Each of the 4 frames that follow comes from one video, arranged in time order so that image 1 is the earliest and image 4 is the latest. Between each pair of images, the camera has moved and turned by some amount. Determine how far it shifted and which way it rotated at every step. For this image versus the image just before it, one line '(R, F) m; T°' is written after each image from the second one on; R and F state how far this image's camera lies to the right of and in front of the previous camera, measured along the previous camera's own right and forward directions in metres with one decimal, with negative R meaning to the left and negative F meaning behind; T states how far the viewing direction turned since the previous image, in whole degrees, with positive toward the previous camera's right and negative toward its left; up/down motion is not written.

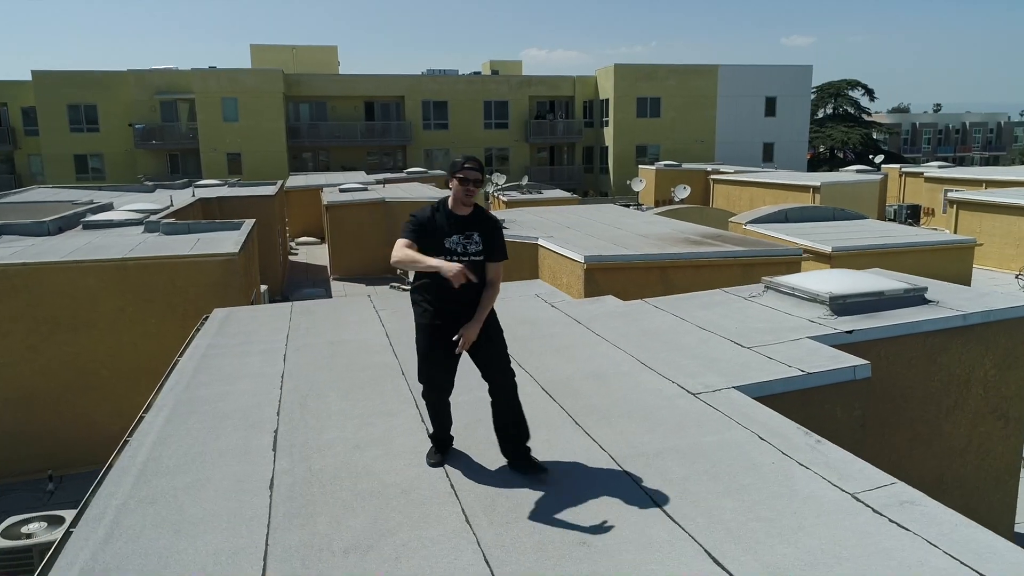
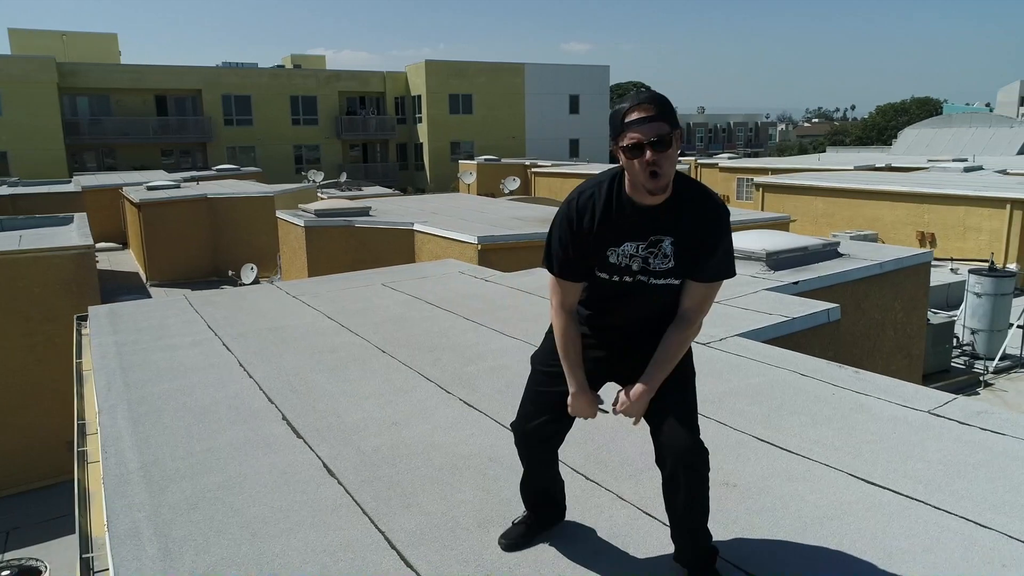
(-1.4, +0.5) m; +15°
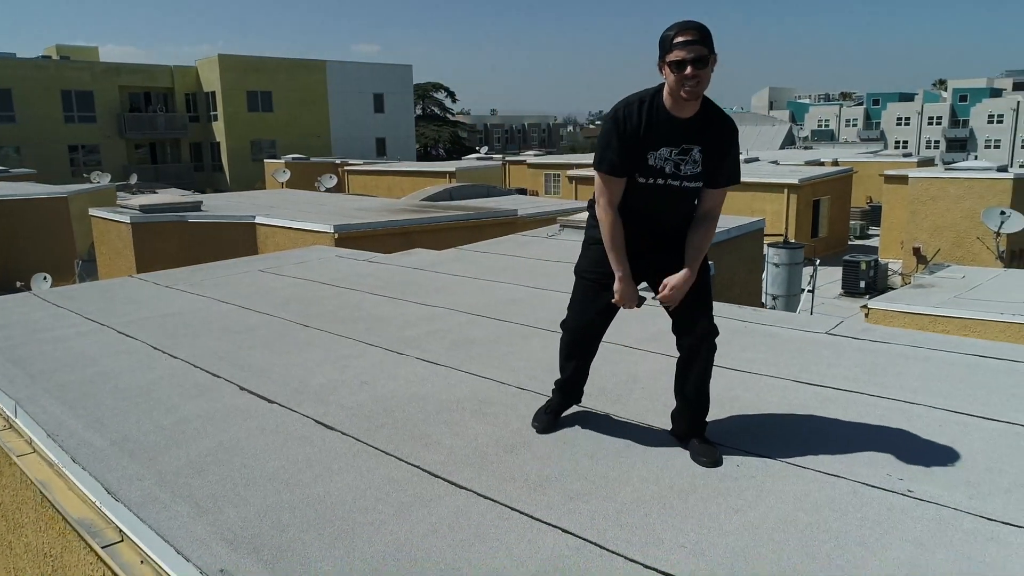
(-0.9, -0.1) m; +15°
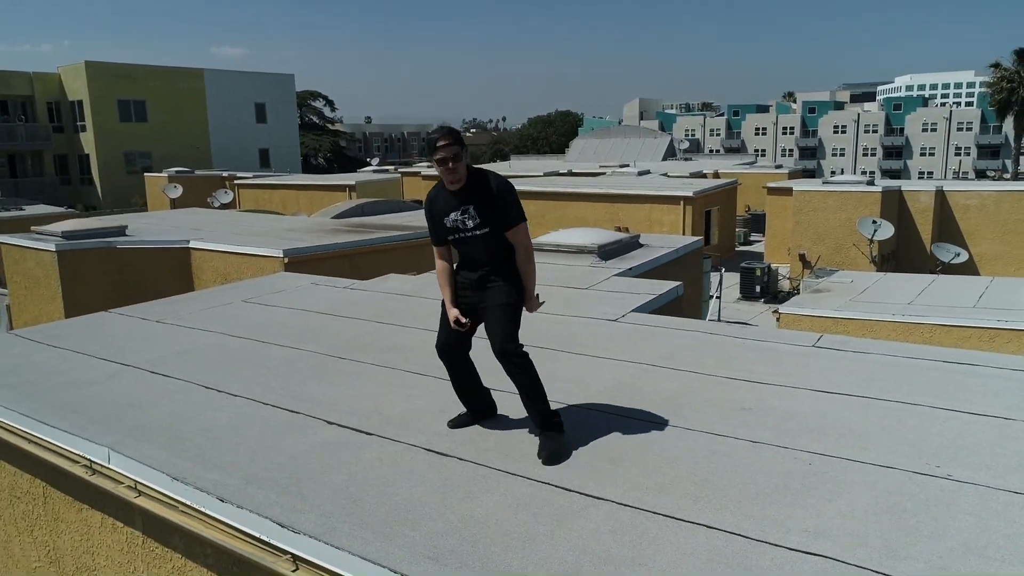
(-1.1, -0.4) m; +9°
